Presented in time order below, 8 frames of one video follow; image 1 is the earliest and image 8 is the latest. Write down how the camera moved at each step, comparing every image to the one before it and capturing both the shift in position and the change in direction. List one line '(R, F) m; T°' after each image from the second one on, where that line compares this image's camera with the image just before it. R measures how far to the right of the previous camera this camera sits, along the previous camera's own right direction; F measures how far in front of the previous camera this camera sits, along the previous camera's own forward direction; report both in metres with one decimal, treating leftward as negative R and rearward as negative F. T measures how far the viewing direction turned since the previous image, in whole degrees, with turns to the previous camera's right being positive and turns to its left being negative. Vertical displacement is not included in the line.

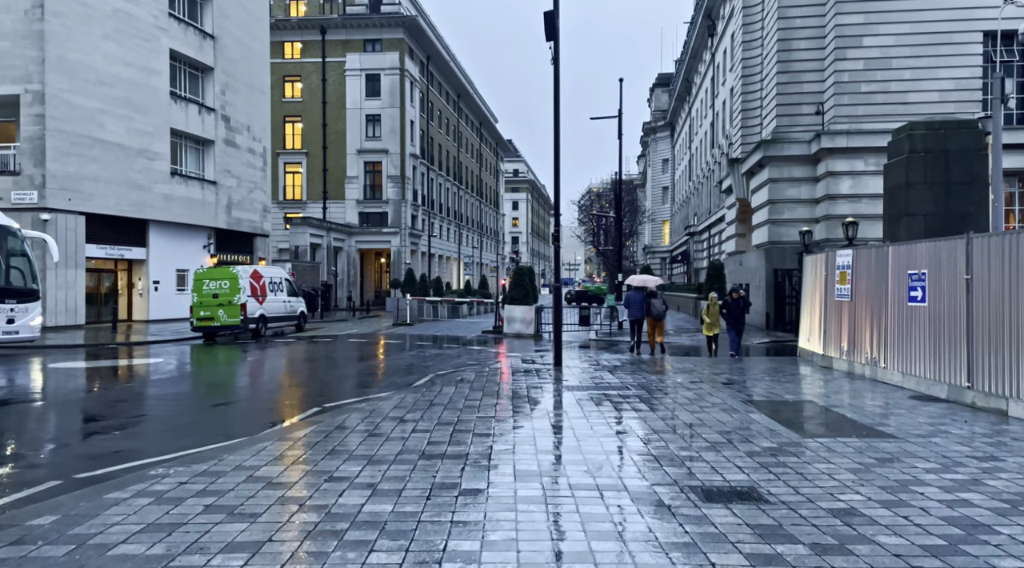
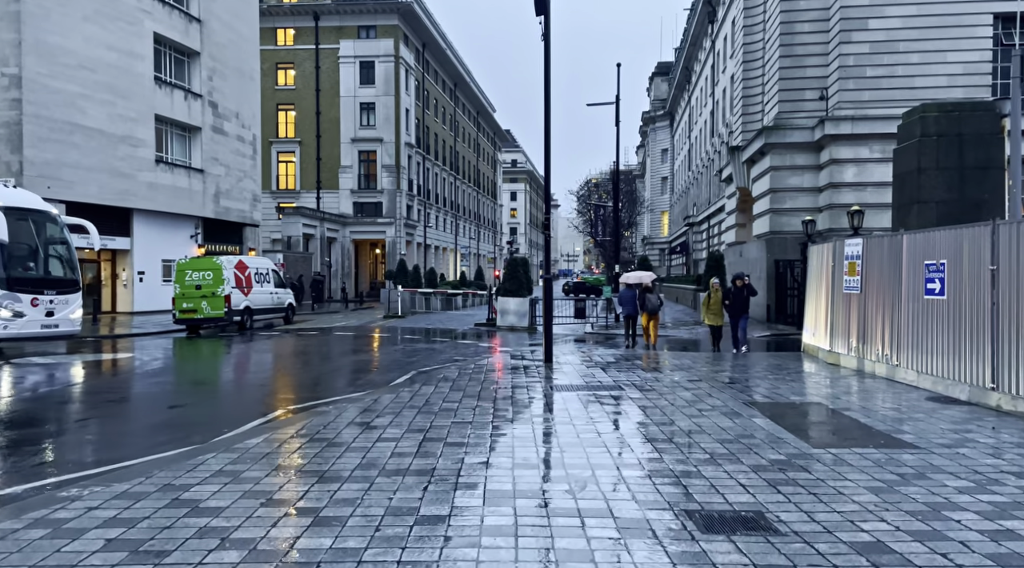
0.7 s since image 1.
(+0.2, +0.8) m; 0°
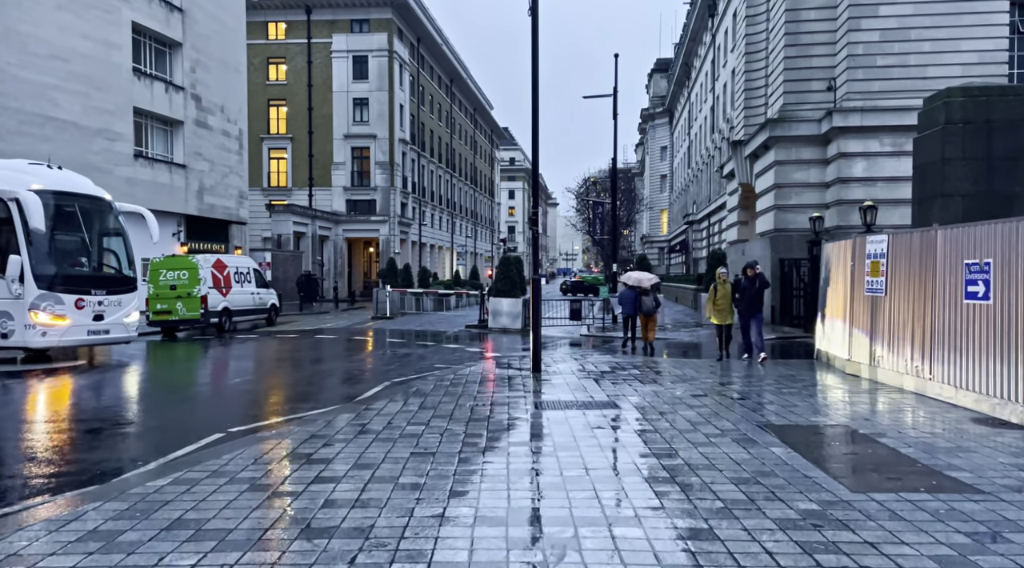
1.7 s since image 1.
(+0.2, +1.2) m; 0°
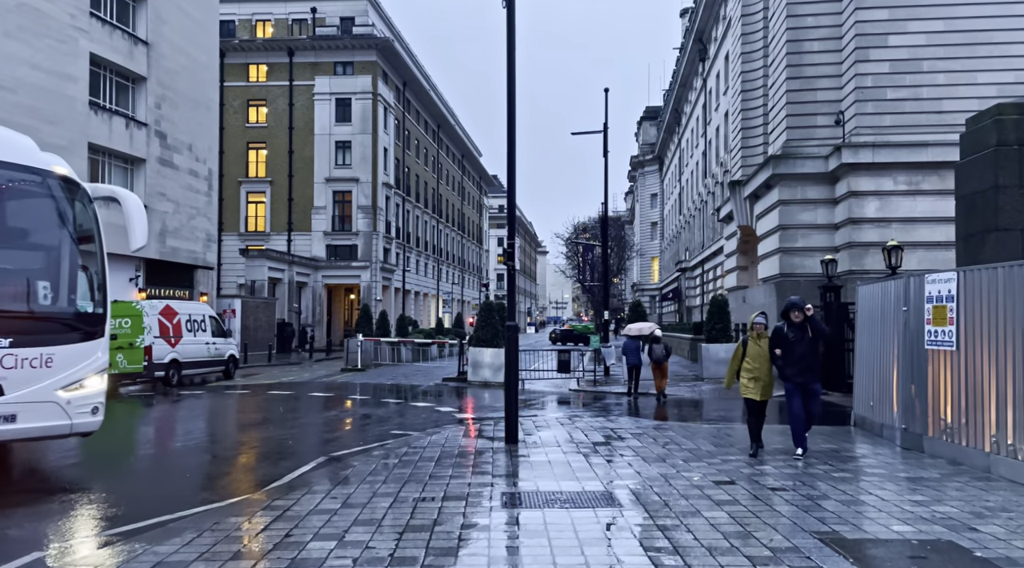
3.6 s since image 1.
(+0.2, +2.2) m; +1°
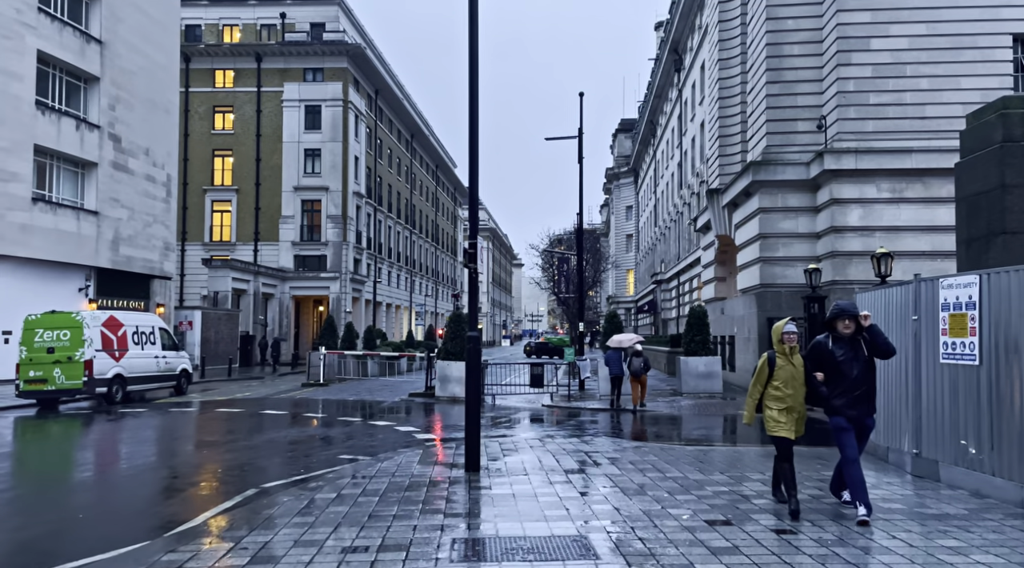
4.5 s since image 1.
(+0.1, +1.1) m; +2°
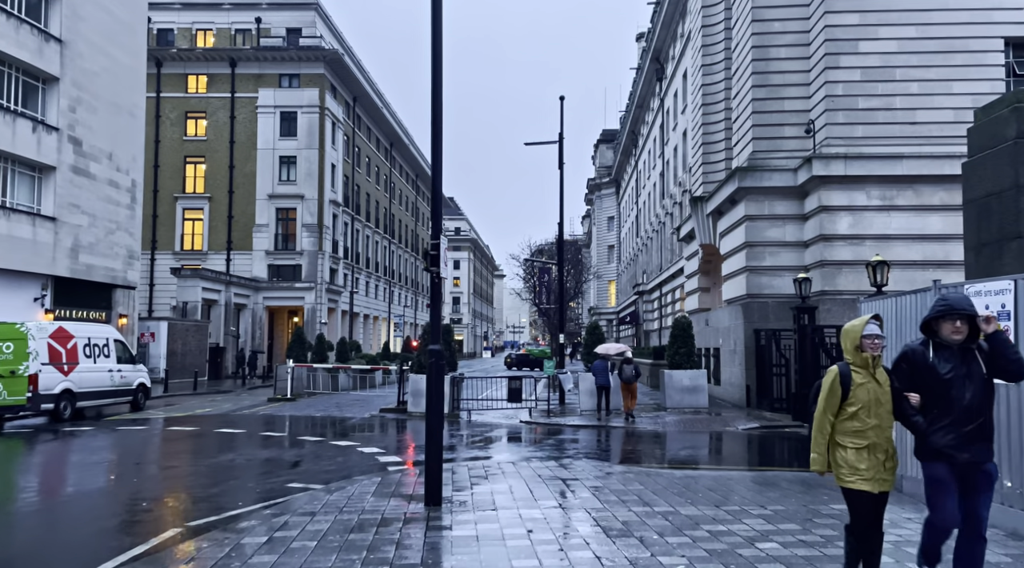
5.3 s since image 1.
(+0.1, +1.0) m; +1°
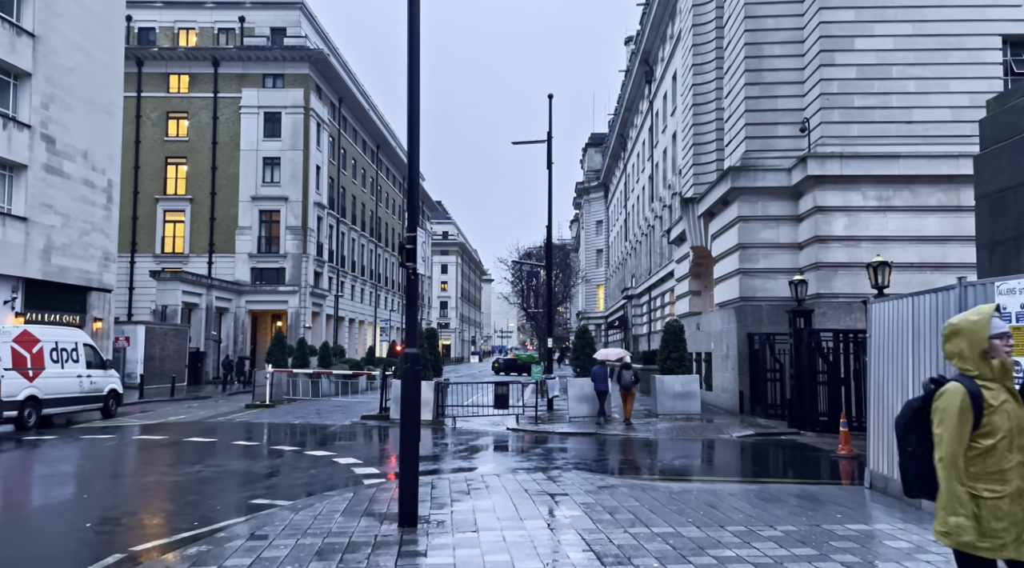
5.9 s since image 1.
(0.0, +0.7) m; +1°
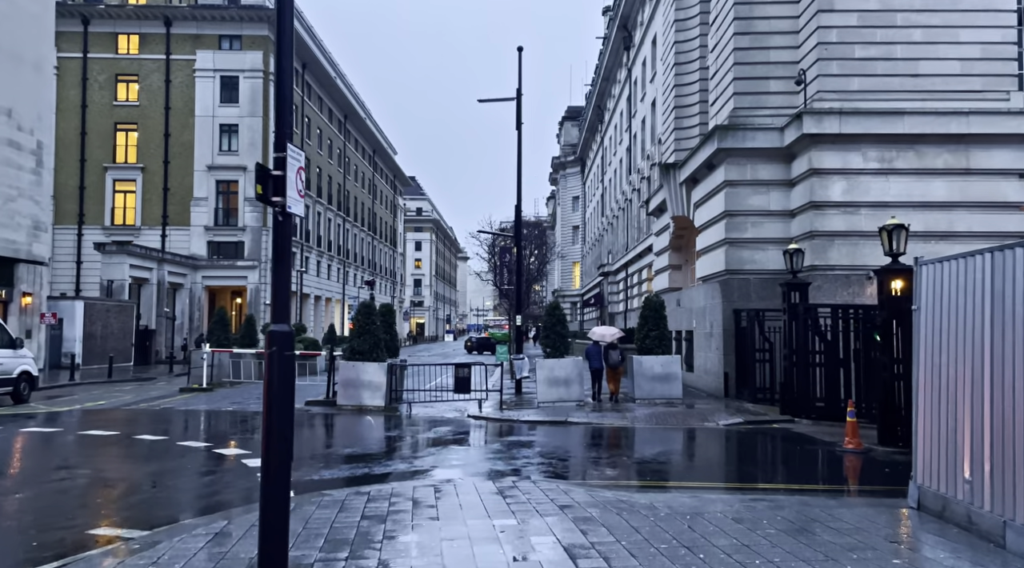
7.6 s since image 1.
(+0.3, +2.1) m; +2°
